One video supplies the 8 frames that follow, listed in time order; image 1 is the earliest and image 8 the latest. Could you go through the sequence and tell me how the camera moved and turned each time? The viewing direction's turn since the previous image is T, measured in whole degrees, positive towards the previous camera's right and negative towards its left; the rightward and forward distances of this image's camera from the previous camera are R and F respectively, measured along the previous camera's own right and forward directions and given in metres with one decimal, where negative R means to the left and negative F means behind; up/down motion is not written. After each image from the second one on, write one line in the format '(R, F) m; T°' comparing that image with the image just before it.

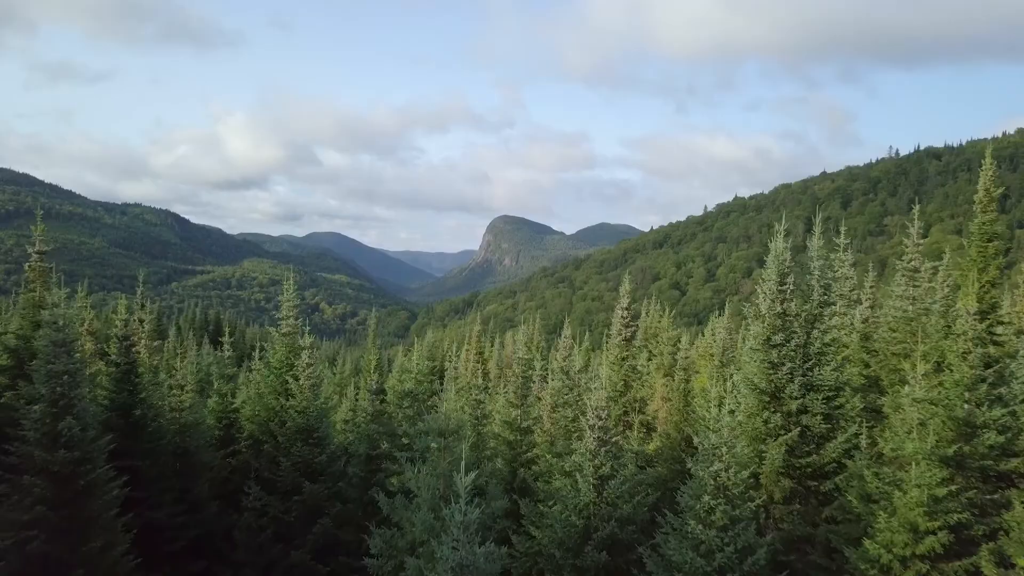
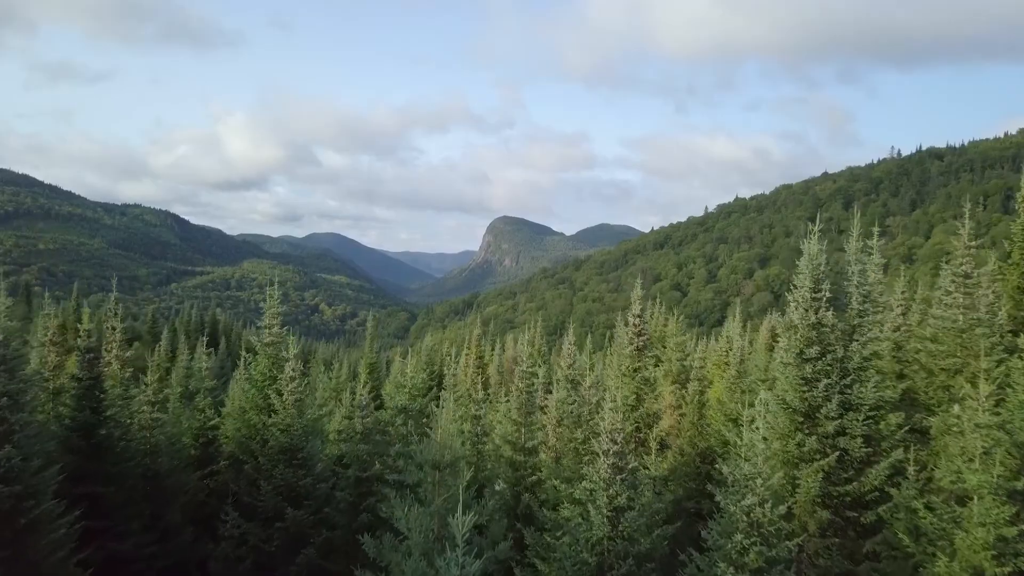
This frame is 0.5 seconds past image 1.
(-0.1, +2.0) m; 0°
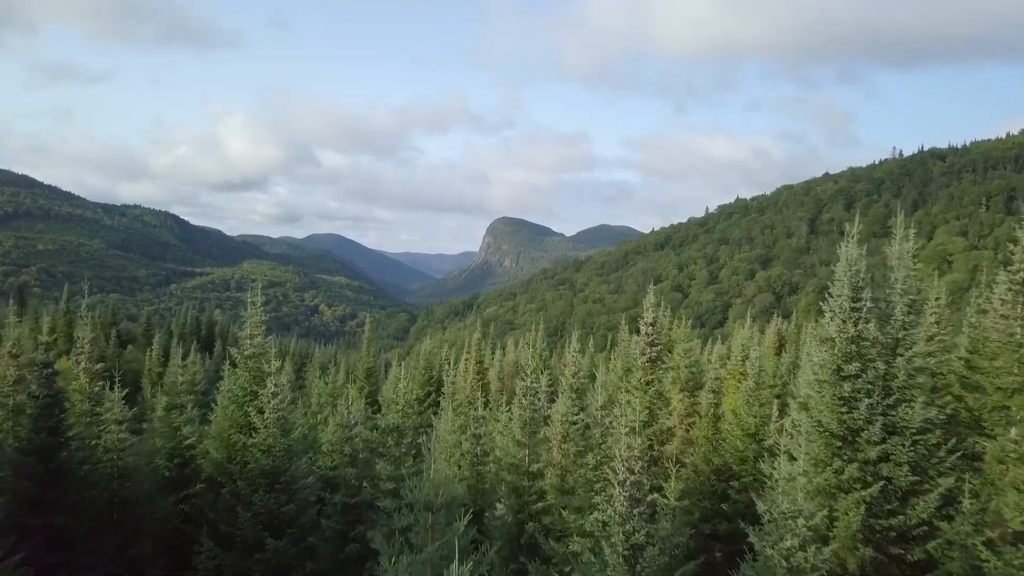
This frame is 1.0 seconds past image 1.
(-0.1, +1.8) m; 0°
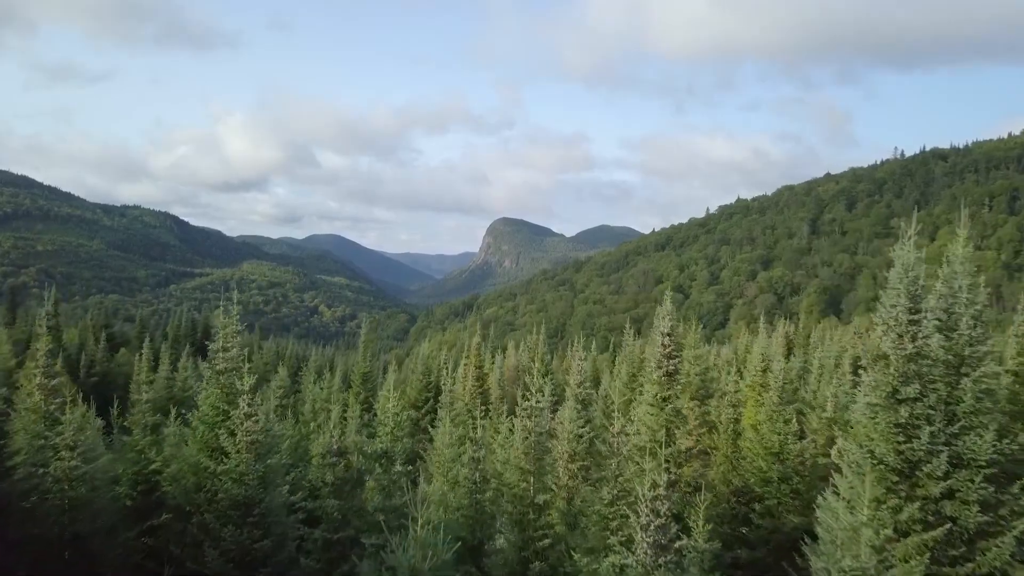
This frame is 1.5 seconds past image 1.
(-0.1, +2.2) m; 0°
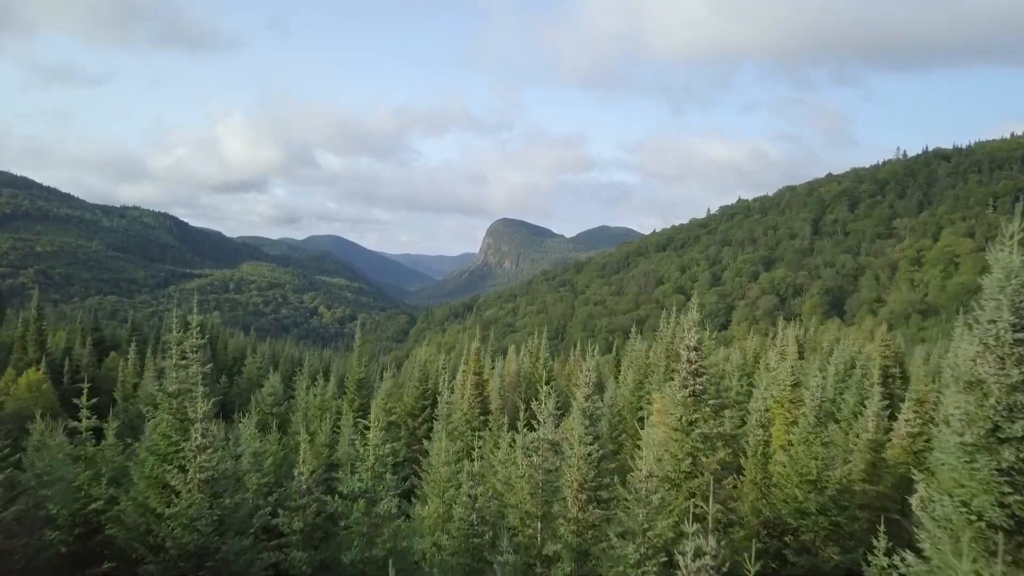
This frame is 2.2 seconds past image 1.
(-0.1, +2.7) m; 0°
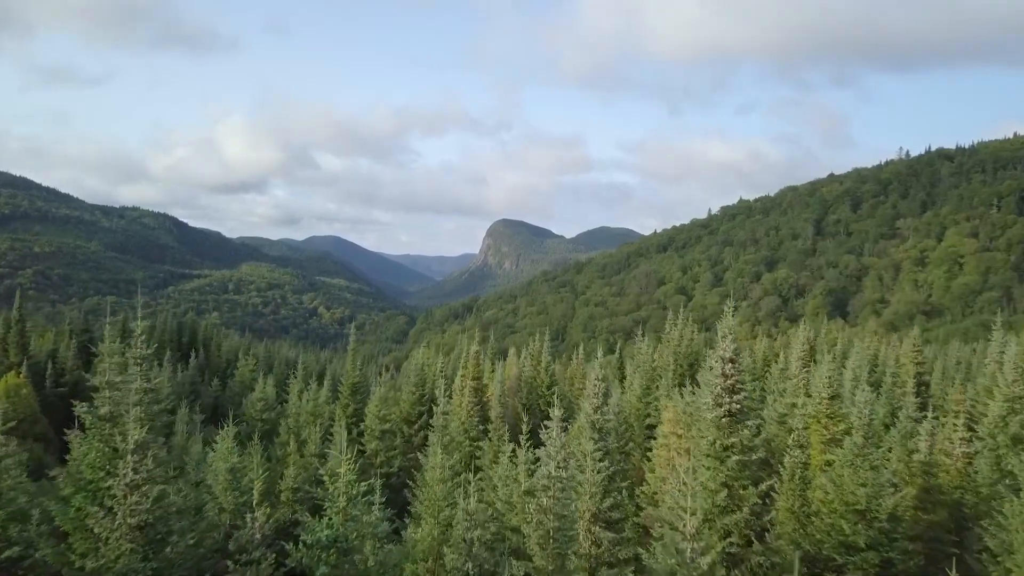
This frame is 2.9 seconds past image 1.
(-0.1, +2.8) m; 0°
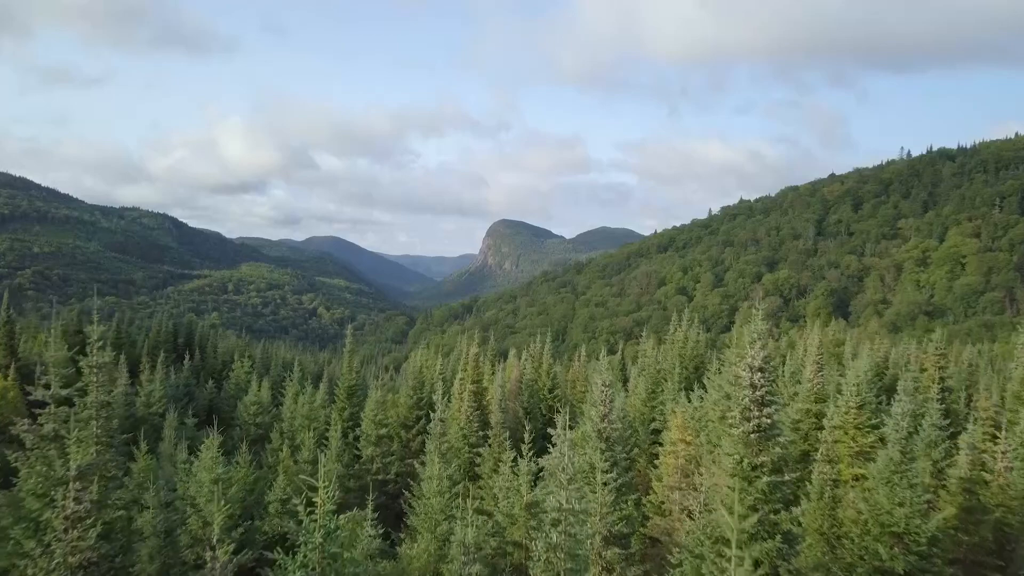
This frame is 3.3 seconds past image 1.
(-0.1, +1.6) m; 0°
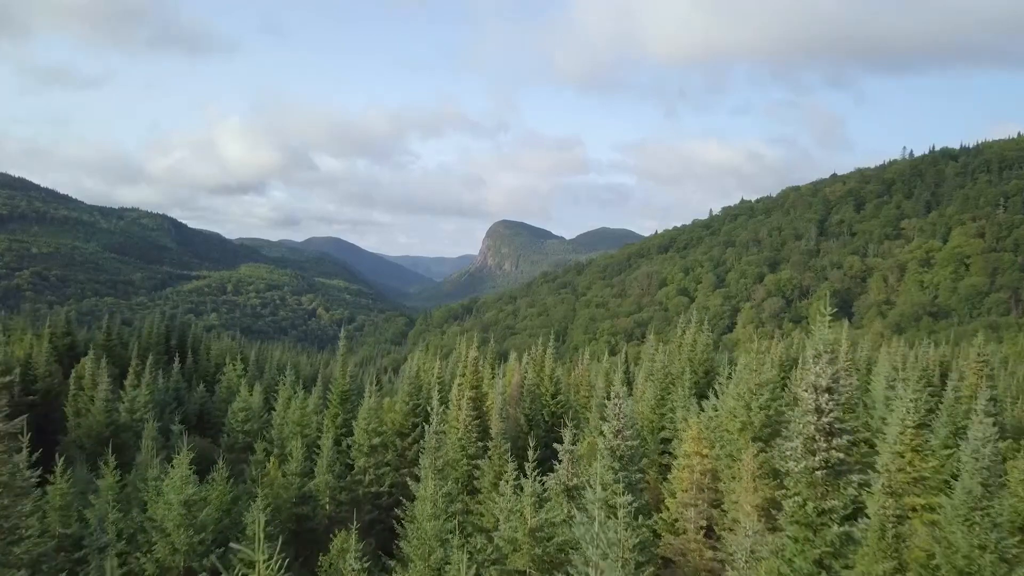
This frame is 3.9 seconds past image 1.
(-0.1, +2.8) m; 0°
